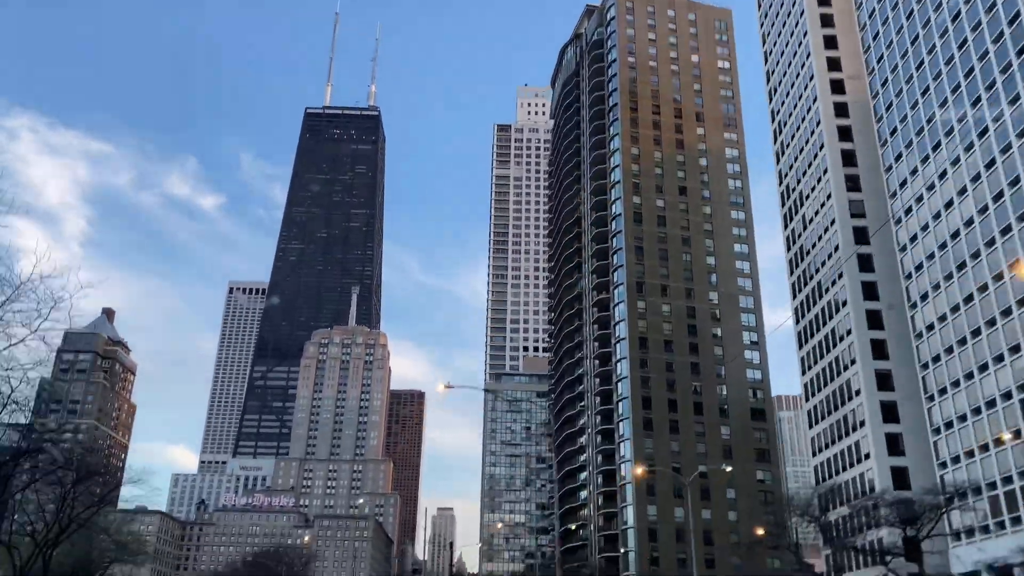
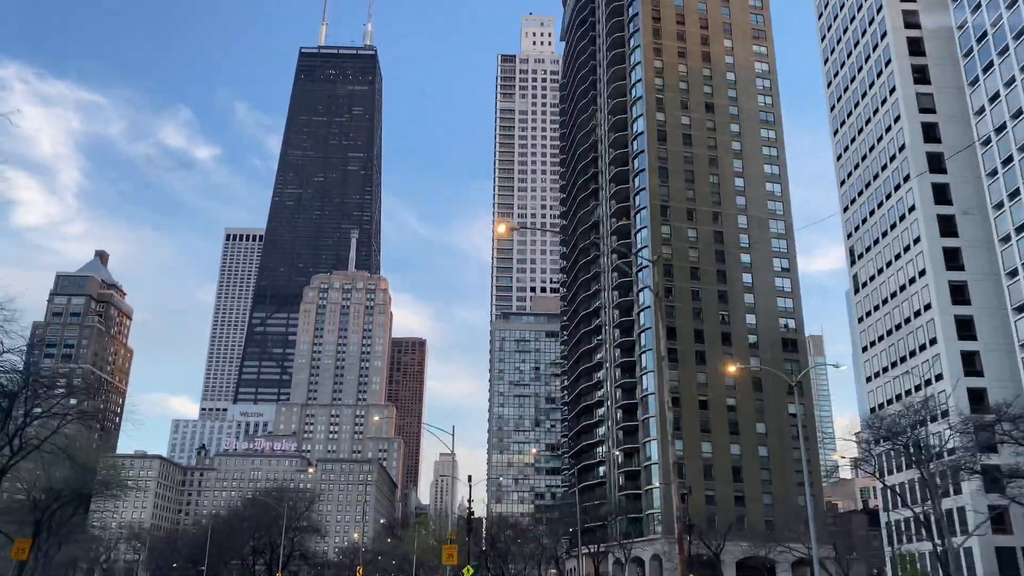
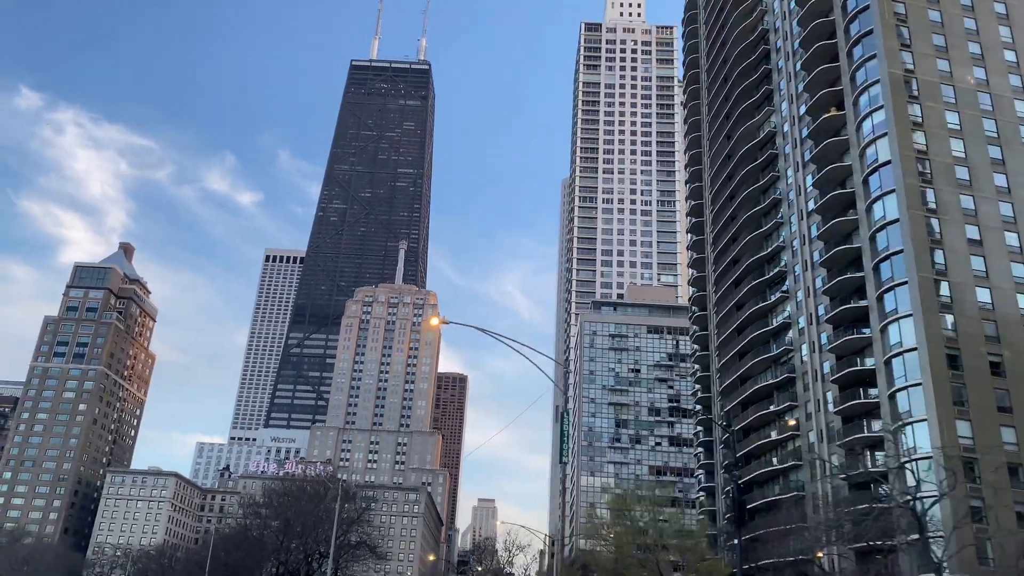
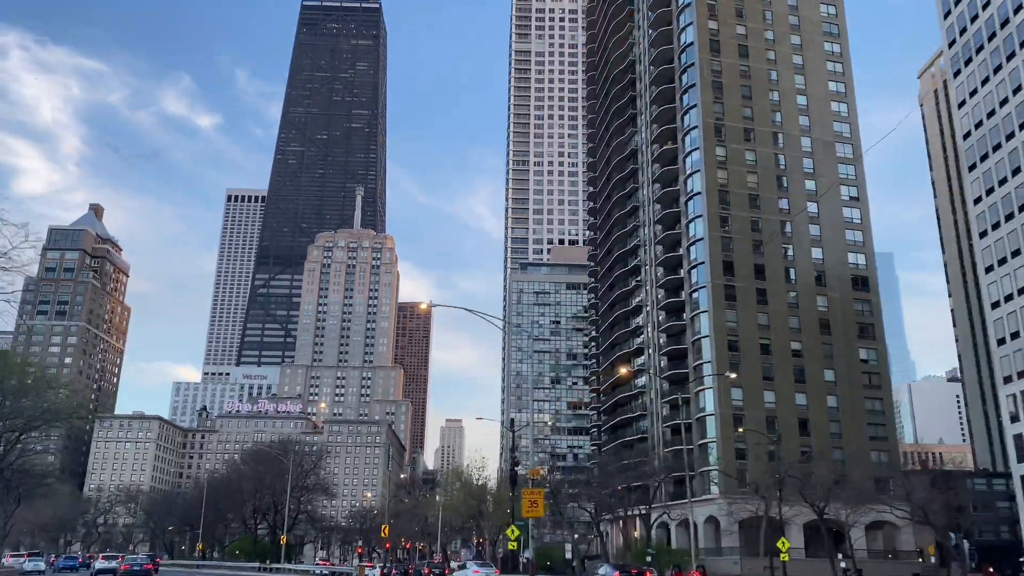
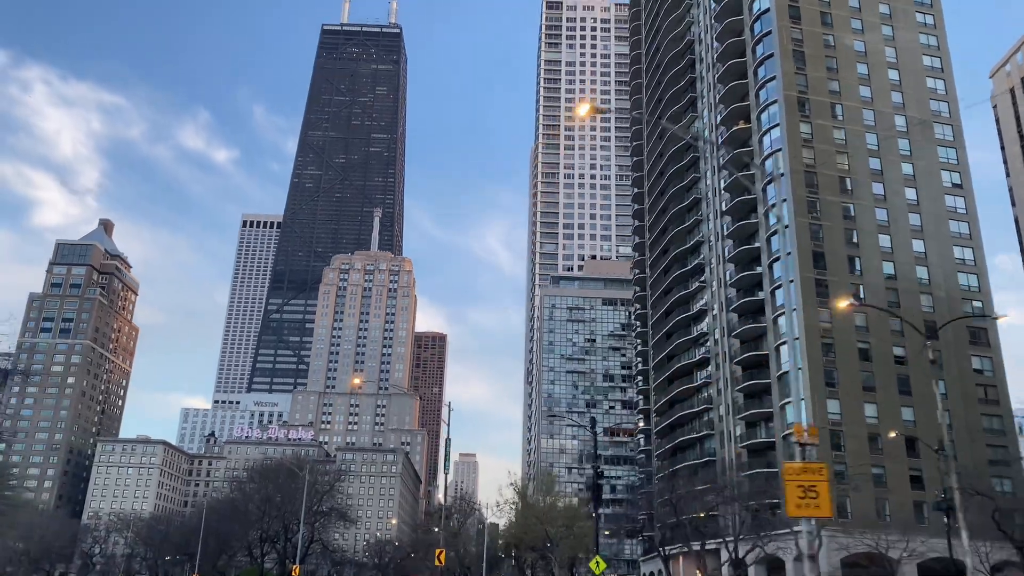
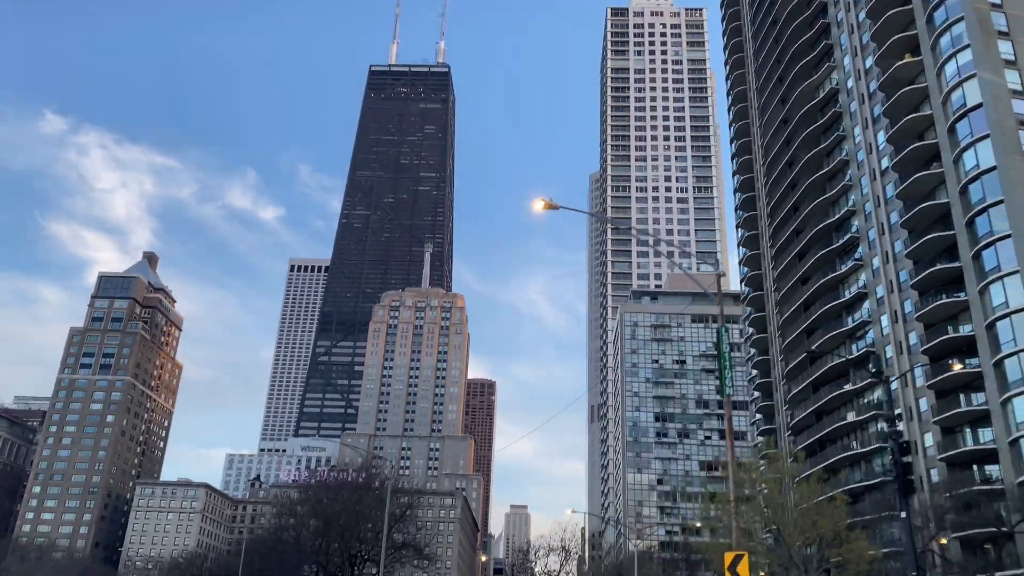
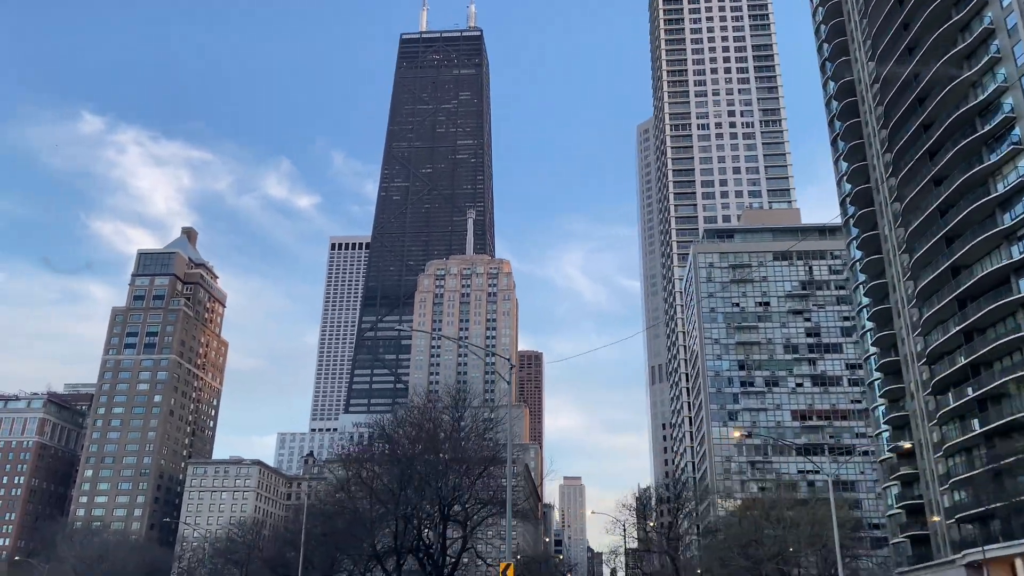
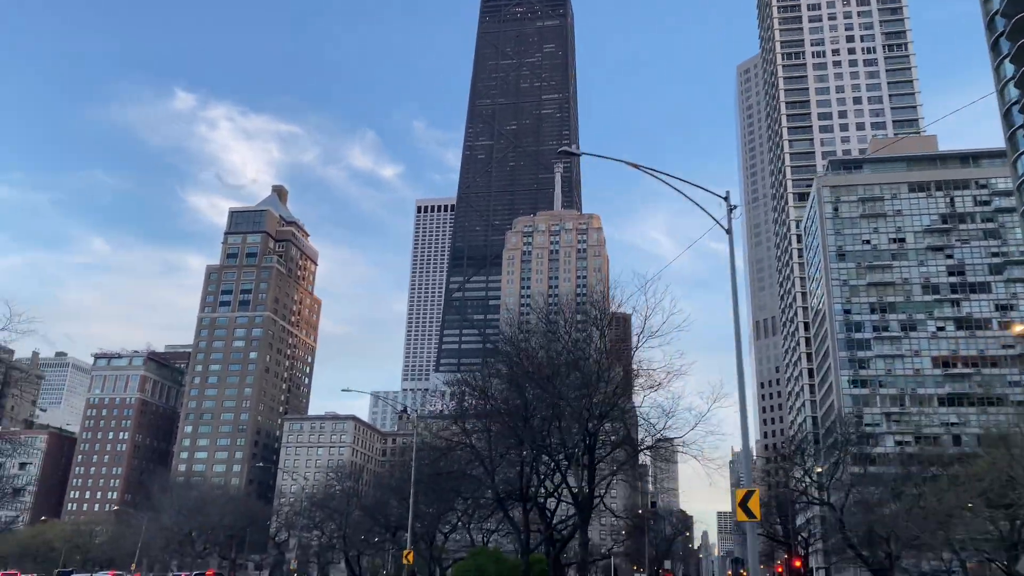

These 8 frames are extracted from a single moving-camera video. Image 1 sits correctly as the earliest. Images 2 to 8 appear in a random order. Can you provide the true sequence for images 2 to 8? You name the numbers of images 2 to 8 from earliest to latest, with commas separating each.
2, 4, 5, 3, 6, 7, 8
